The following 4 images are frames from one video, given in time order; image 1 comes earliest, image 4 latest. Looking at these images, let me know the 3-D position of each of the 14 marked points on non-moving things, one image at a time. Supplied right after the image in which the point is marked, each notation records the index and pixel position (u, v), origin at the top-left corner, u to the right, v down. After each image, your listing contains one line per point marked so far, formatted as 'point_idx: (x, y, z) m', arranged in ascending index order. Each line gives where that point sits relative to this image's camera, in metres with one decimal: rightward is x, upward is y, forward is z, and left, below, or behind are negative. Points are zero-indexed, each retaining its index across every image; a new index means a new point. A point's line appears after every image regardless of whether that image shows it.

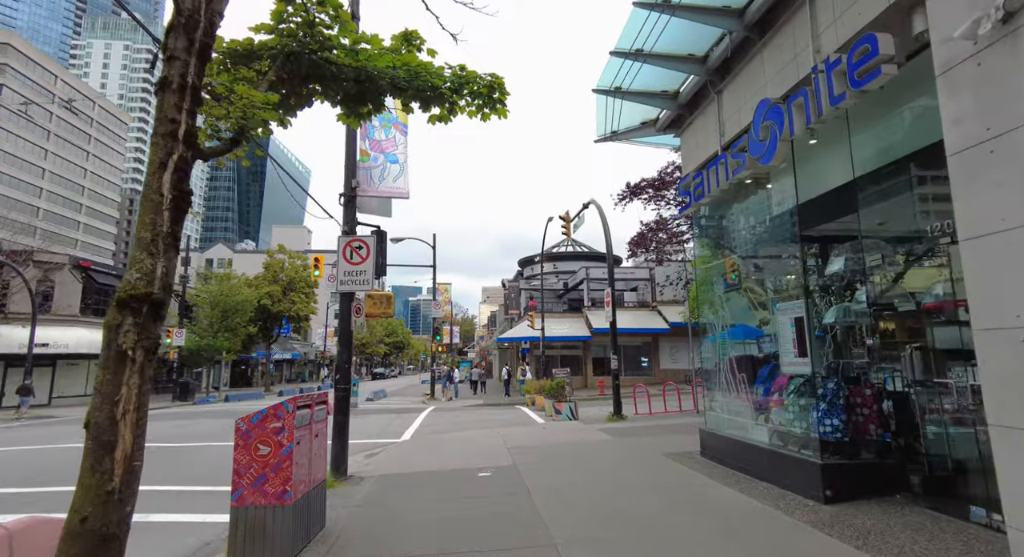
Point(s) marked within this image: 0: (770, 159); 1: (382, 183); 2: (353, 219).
0: (+3.2, +1.5, +6.1) m
1: (-2.3, +1.7, +8.7) m
2: (-2.7, +1.0, +8.5) m
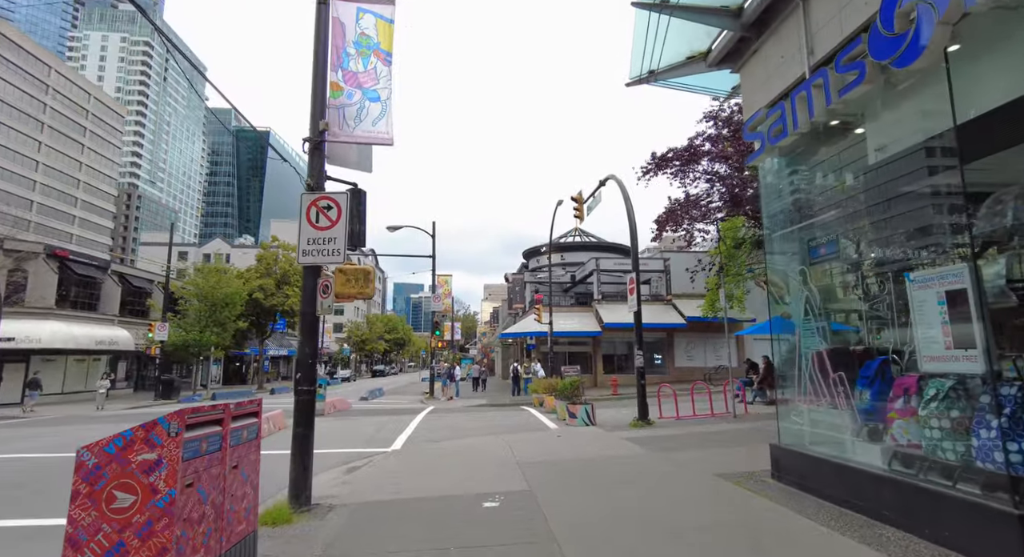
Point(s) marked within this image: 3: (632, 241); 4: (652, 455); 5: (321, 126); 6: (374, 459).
0: (+3.4, +1.9, +4.2) m
1: (-2.1, +2.1, +6.7) m
2: (-2.6, +1.4, +6.6) m
3: (+3.1, +1.0, +12.7) m
4: (+2.5, -3.1, +8.7) m
5: (-2.6, +2.0, +6.6) m
6: (-2.8, -3.7, +10.1) m
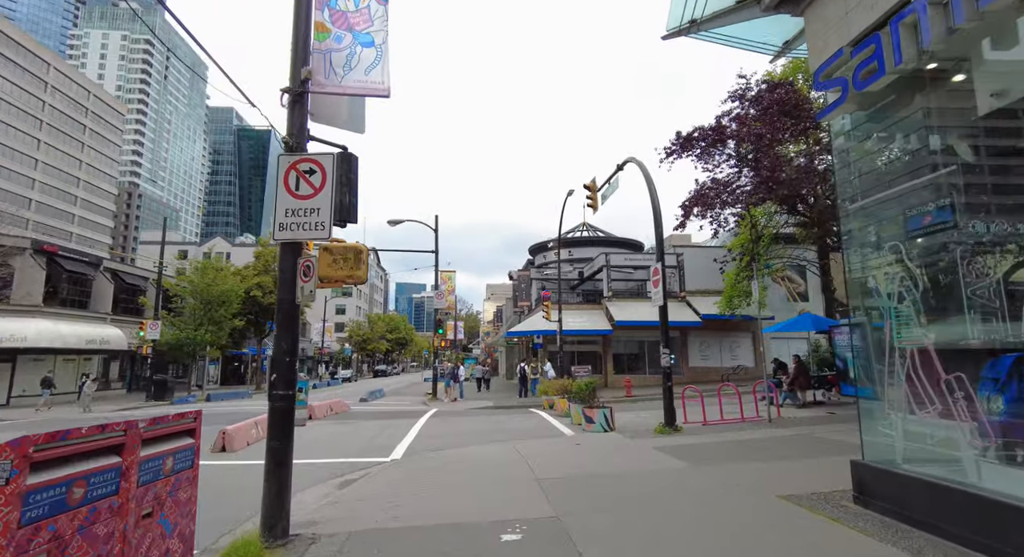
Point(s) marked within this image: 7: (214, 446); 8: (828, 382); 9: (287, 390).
0: (+3.7, +2.1, +3.0) m
1: (-1.9, +2.3, +5.6) m
2: (-2.3, +1.6, +5.4) m
3: (+3.4, +1.2, +11.5) m
4: (+2.7, -2.9, +7.5) m
5: (-2.3, +2.3, +5.4) m
6: (-2.6, -3.5, +9.0) m
7: (-6.3, -3.6, +10.5) m
8: (+9.3, -3.0, +14.5) m
9: (-2.3, -1.1, +5.0) m
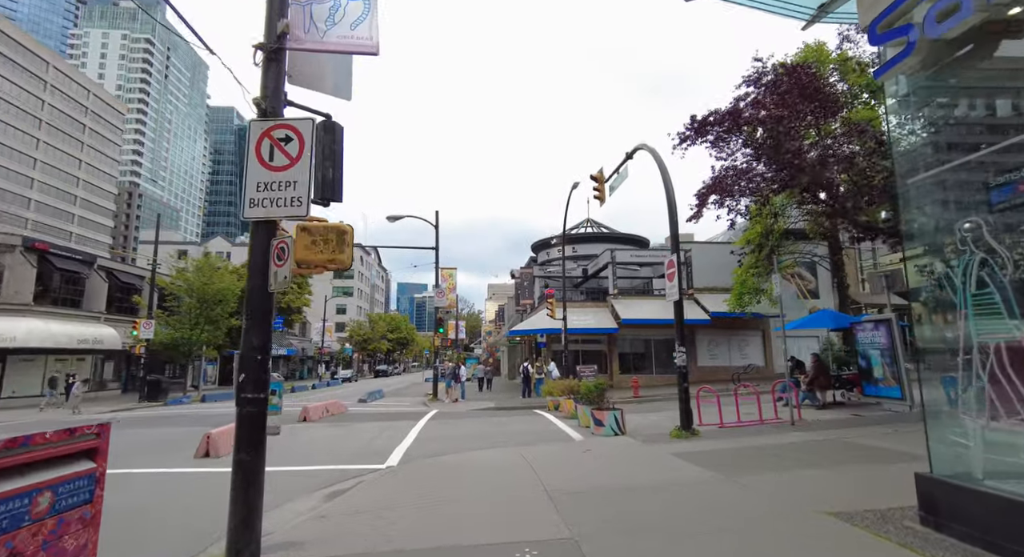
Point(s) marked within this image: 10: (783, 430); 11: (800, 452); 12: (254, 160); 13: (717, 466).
0: (+3.7, +2.2, +2.3) m
1: (-1.8, +2.5, +4.9) m
2: (-2.2, +1.8, +4.7) m
3: (+3.5, +1.3, +10.8) m
4: (+2.8, -2.8, +6.7) m
5: (-2.2, +2.4, +4.7) m
6: (-2.5, -3.4, +8.3) m
7: (-6.2, -3.4, +9.8) m
8: (+9.4, -2.9, +13.8) m
9: (-2.2, -1.0, +4.3) m
10: (+5.6, -3.1, +10.1) m
11: (+4.7, -2.8, +8.1) m
12: (-2.4, +1.1, +4.6) m
13: (+3.1, -2.9, +7.7) m
